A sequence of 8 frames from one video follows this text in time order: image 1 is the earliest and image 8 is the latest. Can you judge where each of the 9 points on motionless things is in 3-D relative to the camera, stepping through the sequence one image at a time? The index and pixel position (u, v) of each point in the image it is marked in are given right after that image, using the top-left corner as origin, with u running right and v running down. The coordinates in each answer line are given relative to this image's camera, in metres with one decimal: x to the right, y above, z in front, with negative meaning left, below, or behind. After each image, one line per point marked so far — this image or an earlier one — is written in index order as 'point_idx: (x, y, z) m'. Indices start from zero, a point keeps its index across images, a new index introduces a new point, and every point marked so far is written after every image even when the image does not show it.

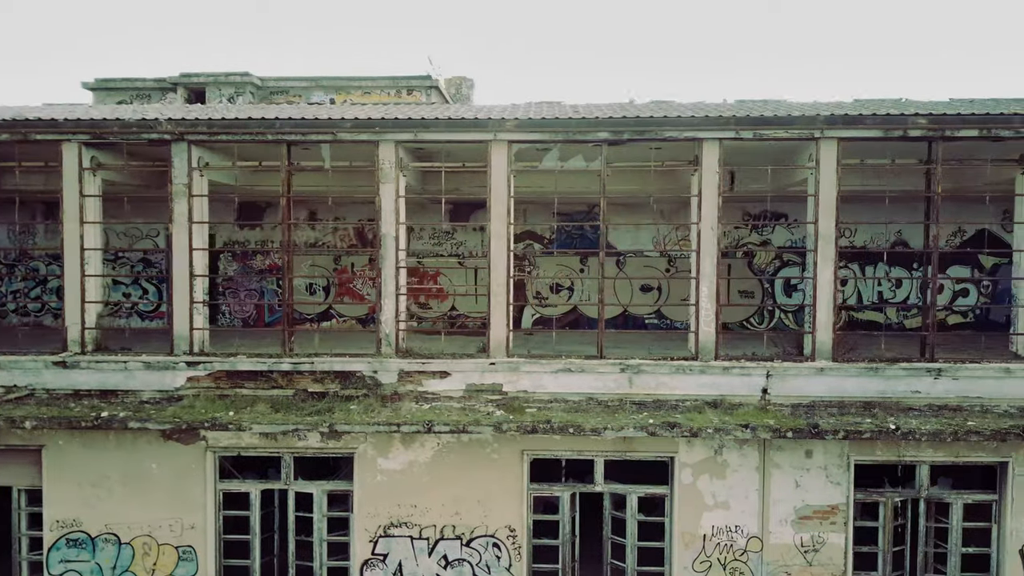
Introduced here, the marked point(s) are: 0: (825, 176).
0: (+2.6, +0.9, +7.7) m
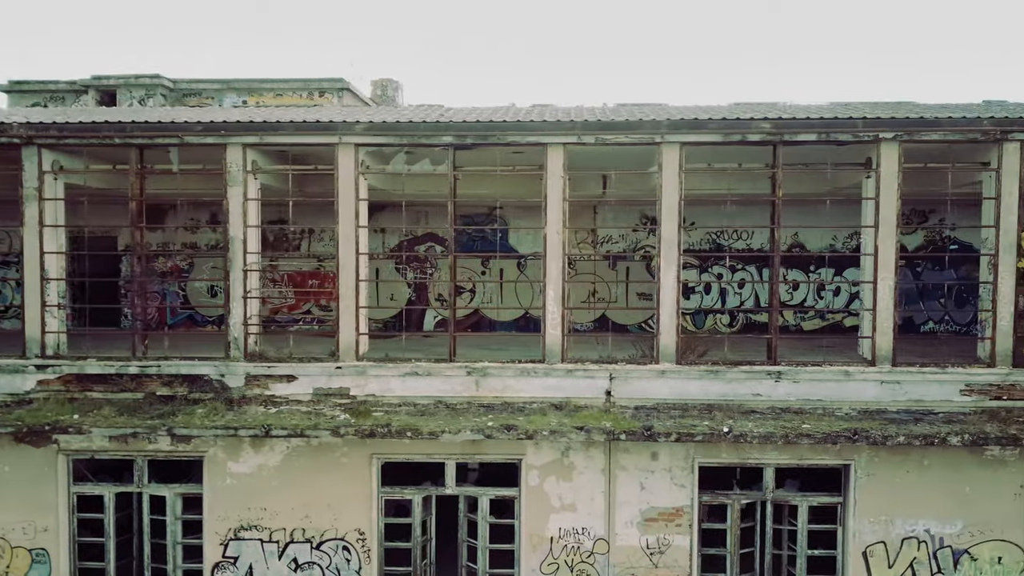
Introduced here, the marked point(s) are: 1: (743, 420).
0: (+1.3, +0.9, +7.7) m
1: (+1.9, -1.1, +7.4) m
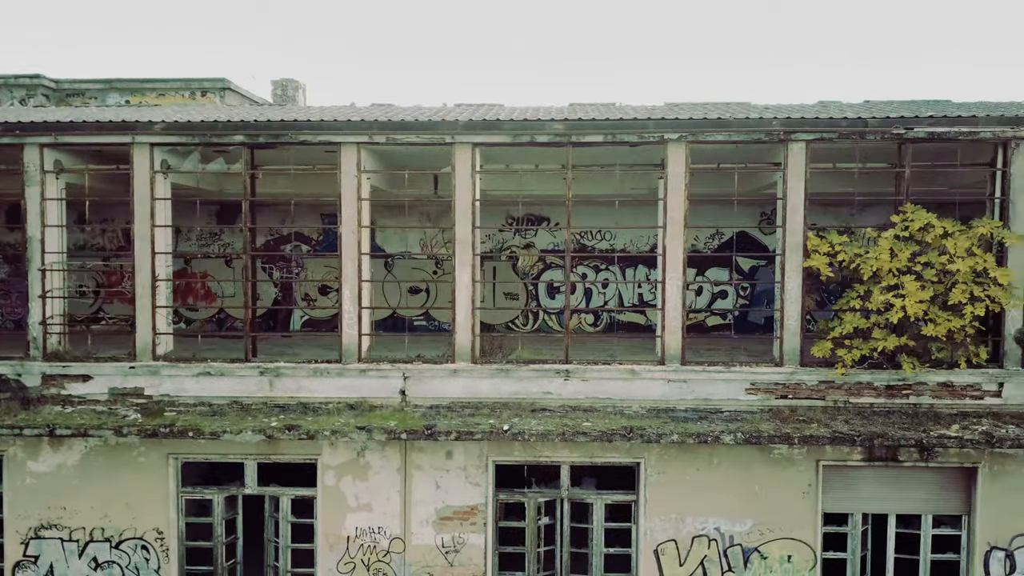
0: (-0.4, +0.9, +7.8) m
1: (+0.1, -1.1, +7.4) m
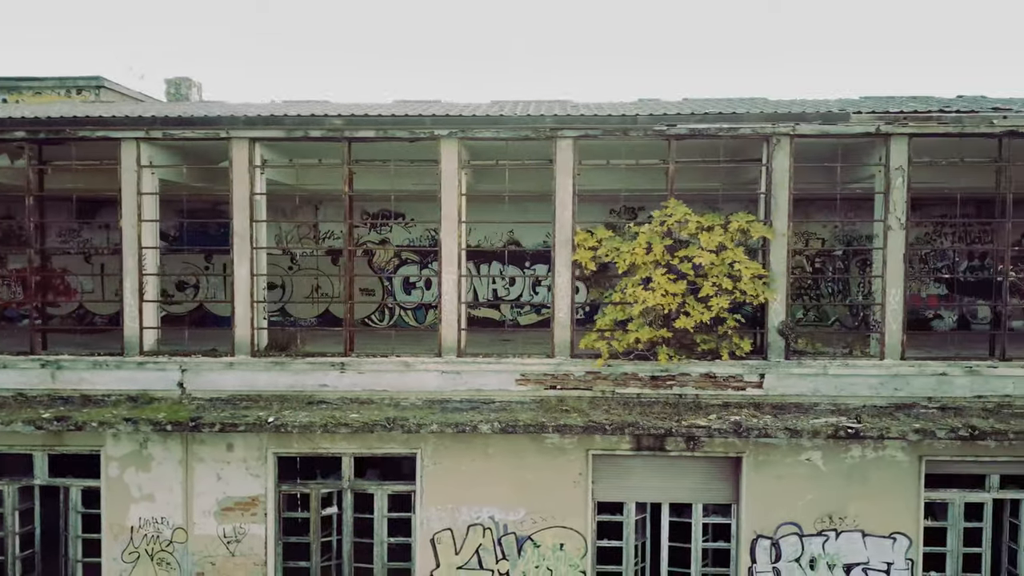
0: (-2.4, +1.0, +7.9) m
1: (-1.8, -1.0, +7.6) m
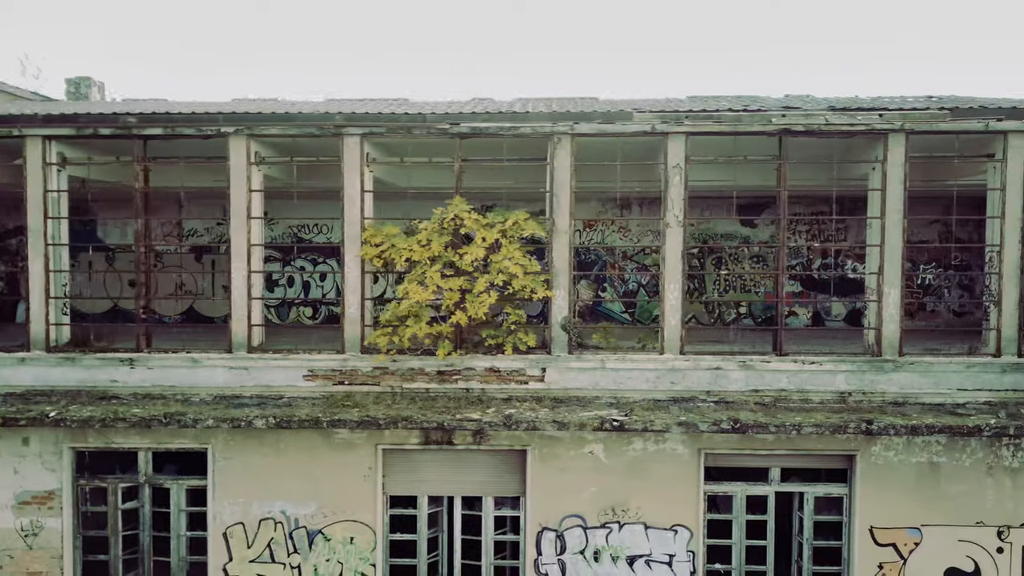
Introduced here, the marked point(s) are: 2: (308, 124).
0: (-4.2, +1.0, +8.0) m
1: (-3.6, -1.0, +7.6) m
2: (-1.7, +1.4, +7.7) m
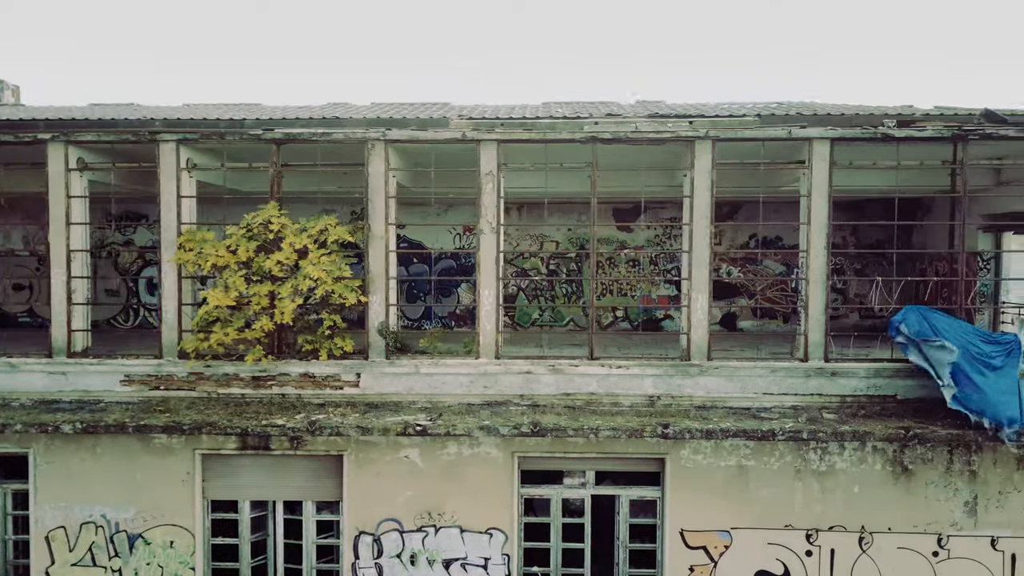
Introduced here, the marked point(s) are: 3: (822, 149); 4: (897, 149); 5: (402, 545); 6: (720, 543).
0: (-5.8, +1.0, +8.0) m
1: (-5.2, -1.0, +7.7) m
2: (-3.3, +1.3, +7.8) m
3: (+2.6, +1.2, +7.6) m
4: (+3.2, +1.2, +7.7) m
5: (-1.0, -2.2, +7.9) m
6: (+1.8, -2.2, +7.7) m
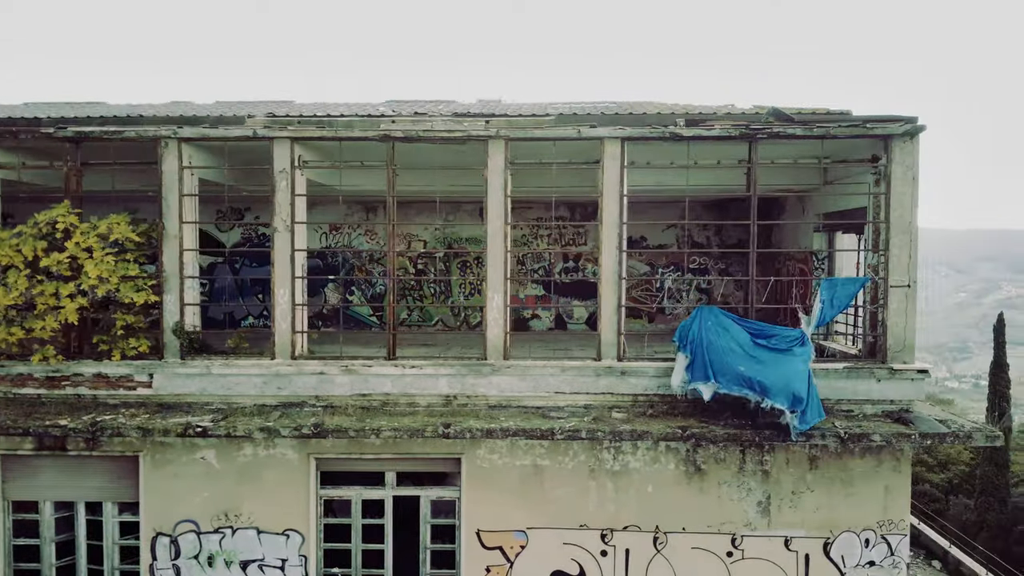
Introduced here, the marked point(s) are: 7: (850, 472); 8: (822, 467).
0: (-7.5, +1.0, +8.0) m
1: (-6.9, -1.0, +7.6) m
2: (-5.1, +1.3, +7.7) m
3: (+0.8, +1.2, +7.6) m
4: (+1.5, +1.2, +7.6) m
5: (-2.7, -2.2, +7.8) m
6: (0.0, -2.2, +7.7) m
7: (+2.8, -1.5, +7.5) m
8: (+2.6, -1.5, +7.5) m
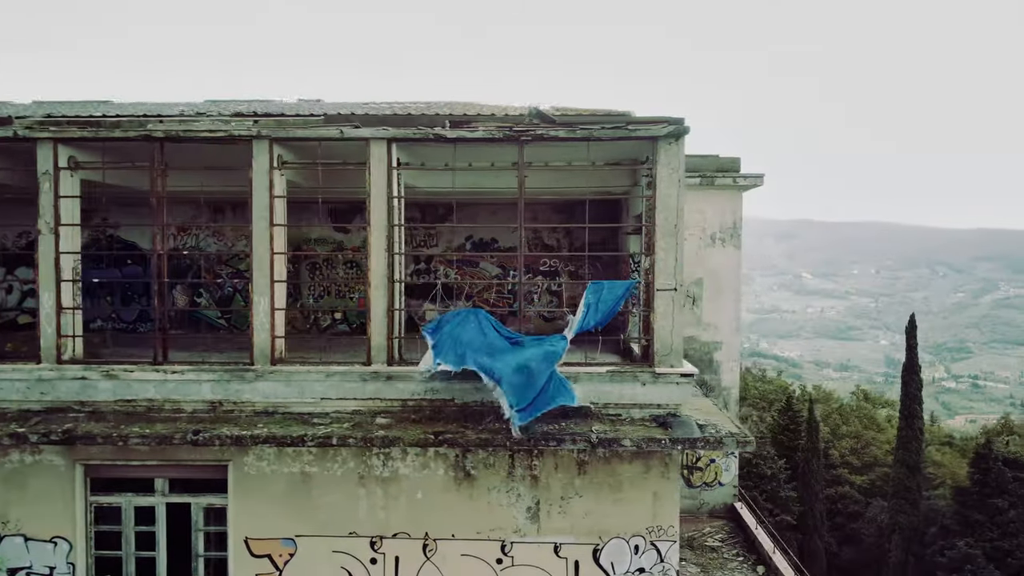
0: (-9.5, +0.9, +7.8) m
1: (-8.9, -1.1, +7.5) m
2: (-7.0, +1.3, +7.6) m
3: (-1.1, +1.1, +7.5) m
4: (-0.5, +1.2, +7.5) m
5: (-4.6, -2.3, +7.7) m
6: (-1.9, -2.2, +7.6) m
7: (+0.9, -1.6, +7.4) m
8: (+0.6, -1.5, +7.4) m
